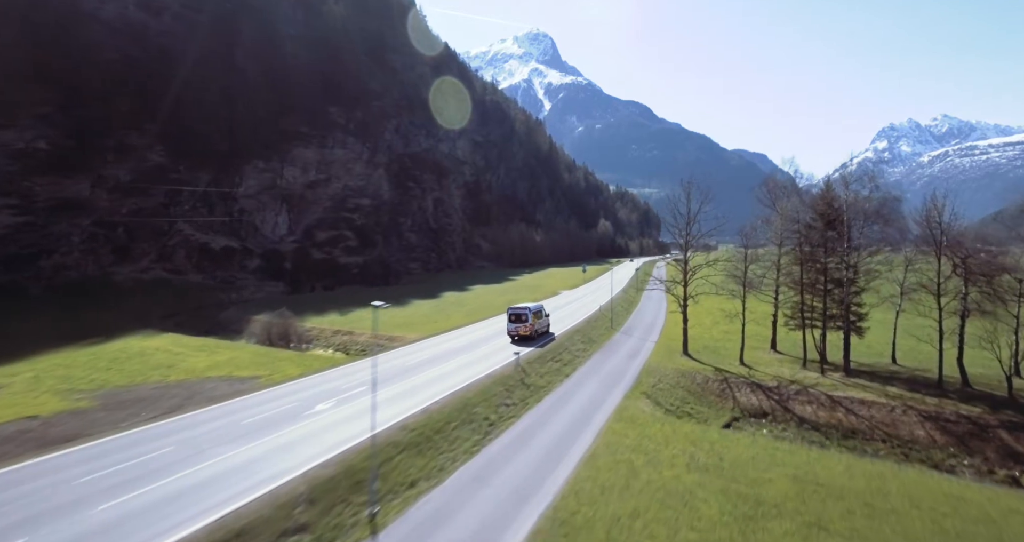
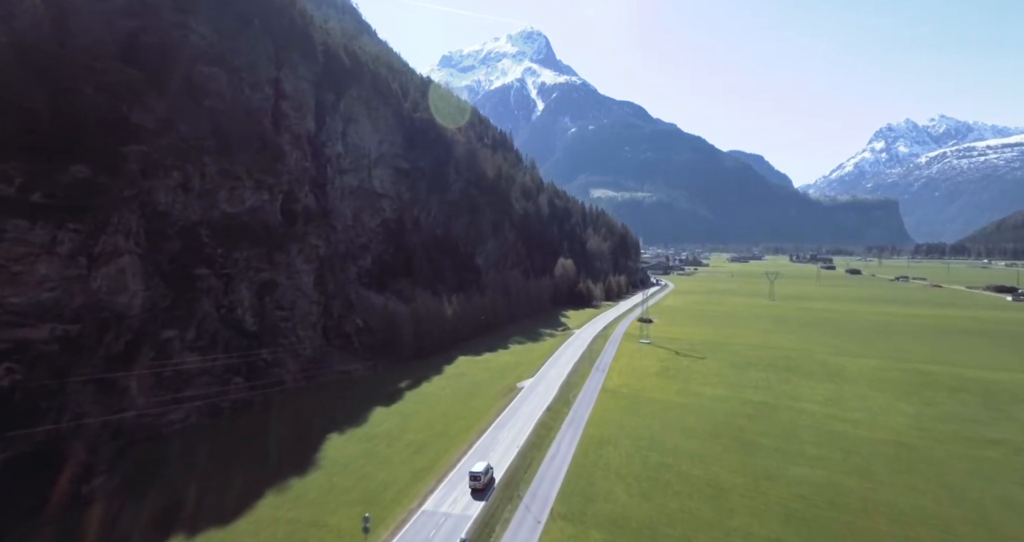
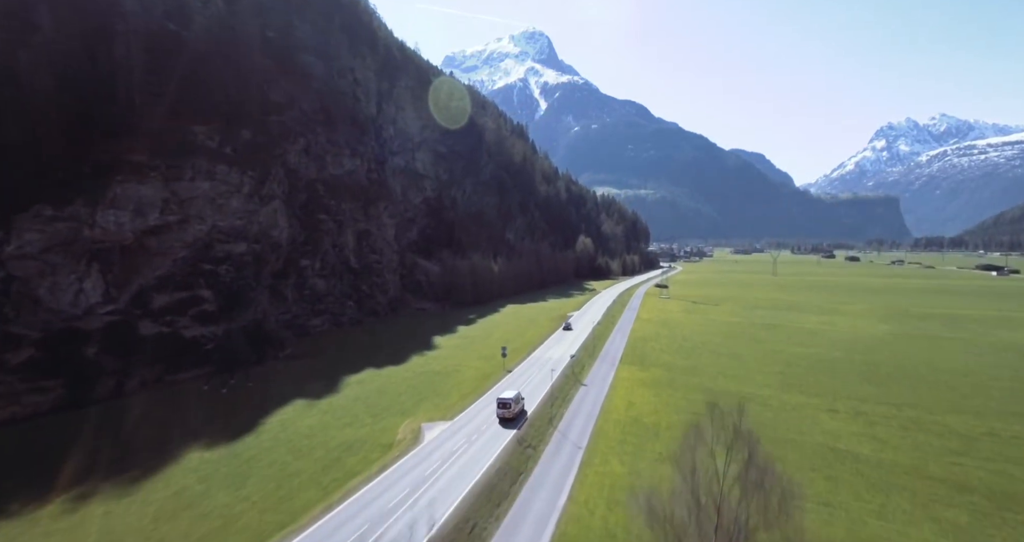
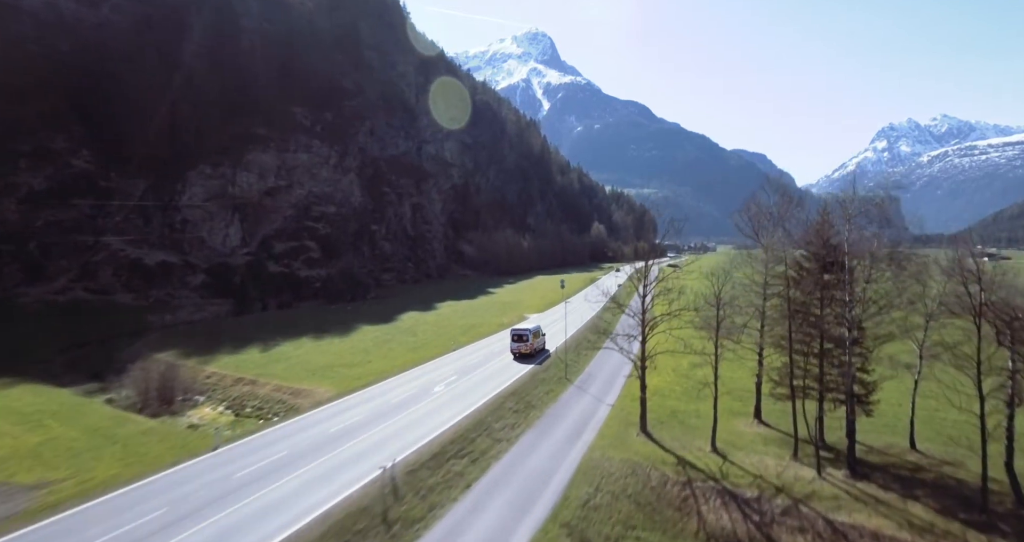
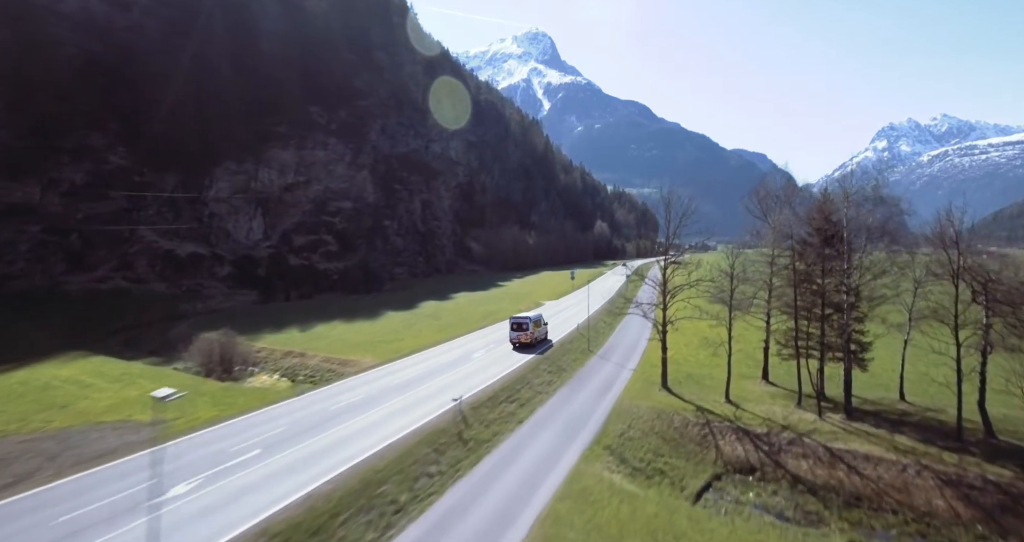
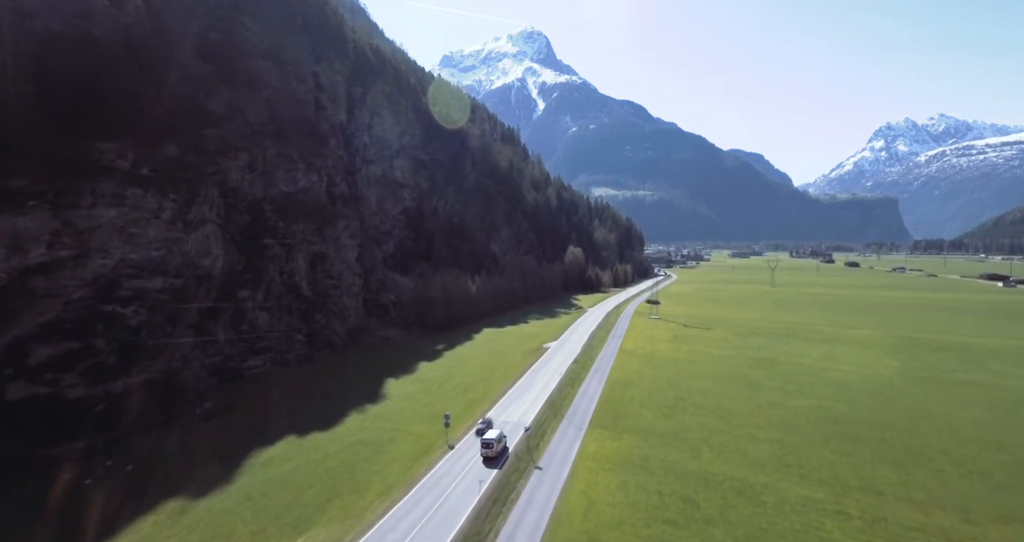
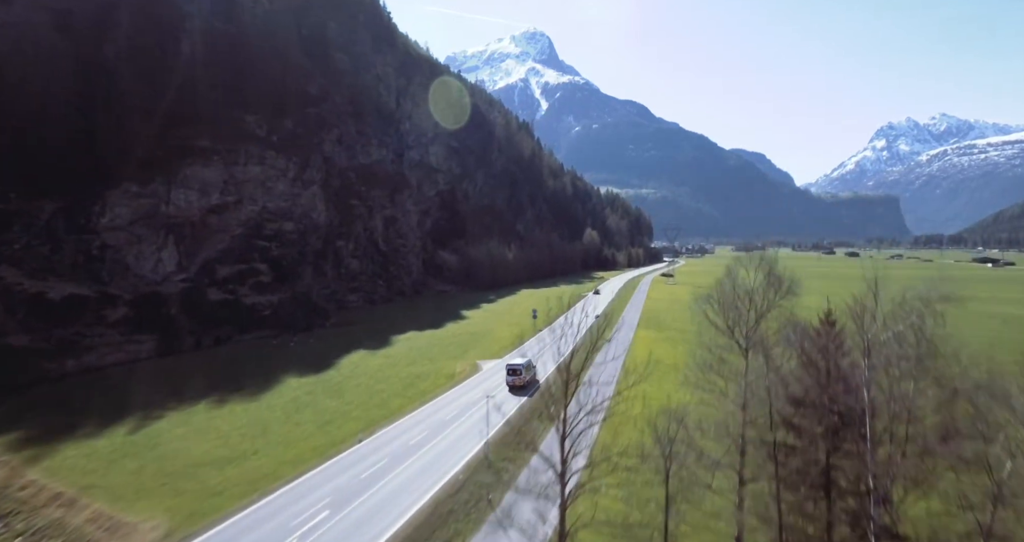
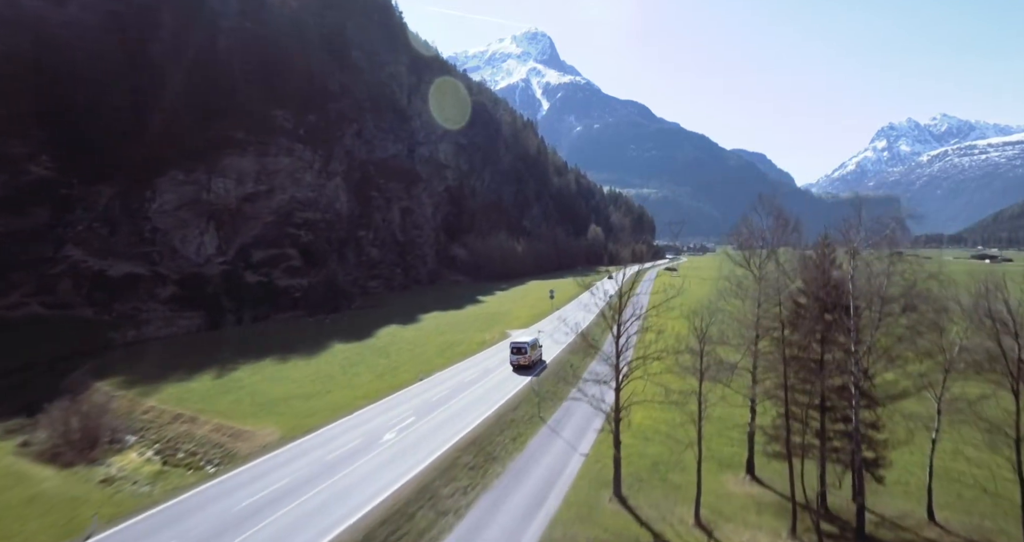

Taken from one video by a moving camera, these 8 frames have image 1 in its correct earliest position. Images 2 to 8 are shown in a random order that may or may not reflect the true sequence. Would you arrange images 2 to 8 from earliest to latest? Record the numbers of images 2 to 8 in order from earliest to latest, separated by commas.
5, 4, 8, 7, 3, 6, 2
